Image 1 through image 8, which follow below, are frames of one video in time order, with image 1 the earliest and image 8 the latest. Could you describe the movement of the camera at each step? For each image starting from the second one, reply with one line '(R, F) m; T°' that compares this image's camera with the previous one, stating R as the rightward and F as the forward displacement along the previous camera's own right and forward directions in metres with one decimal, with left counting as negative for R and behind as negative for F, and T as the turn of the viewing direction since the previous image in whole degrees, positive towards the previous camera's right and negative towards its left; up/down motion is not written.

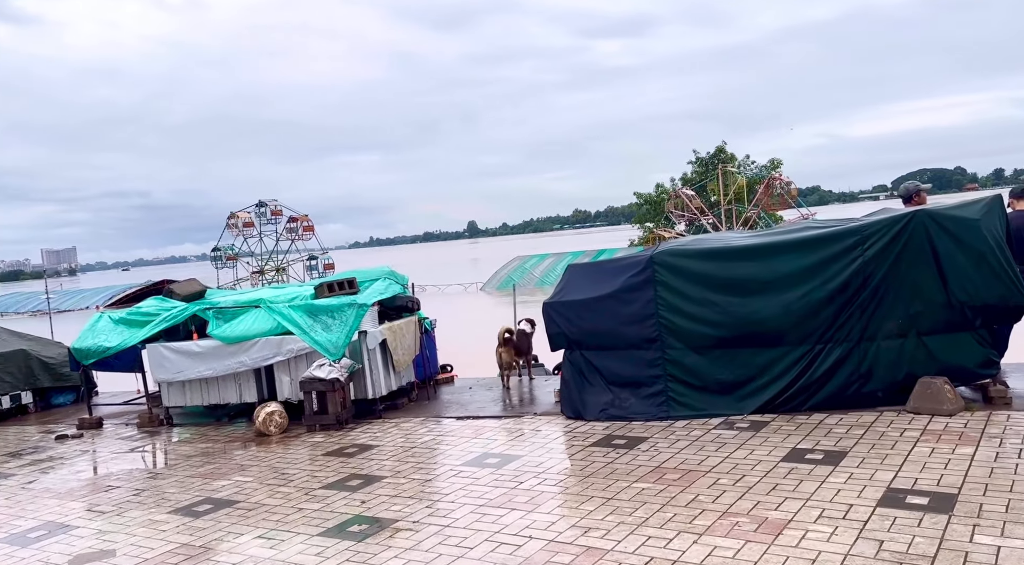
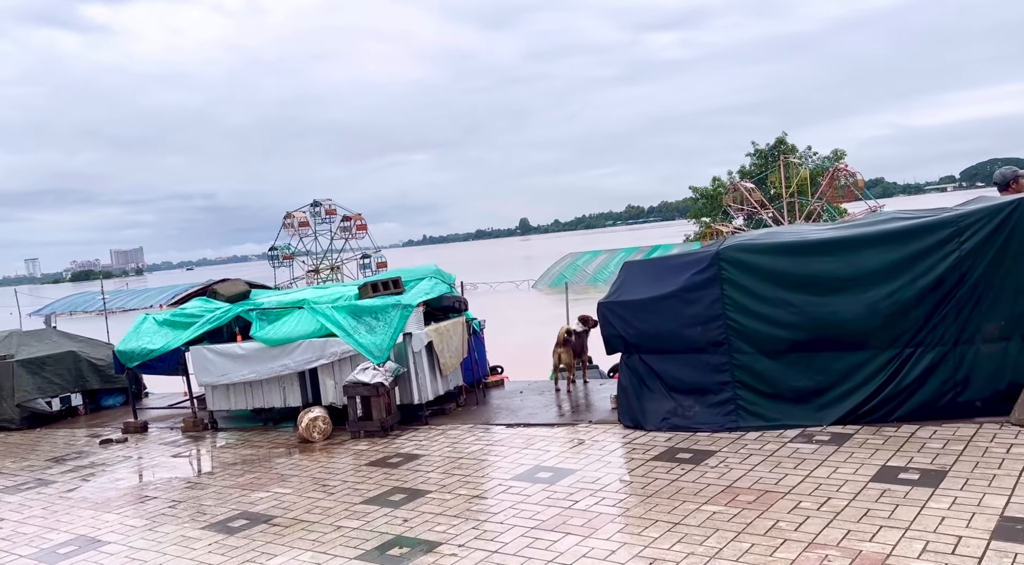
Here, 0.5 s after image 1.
(0.0, +0.6) m; -4°
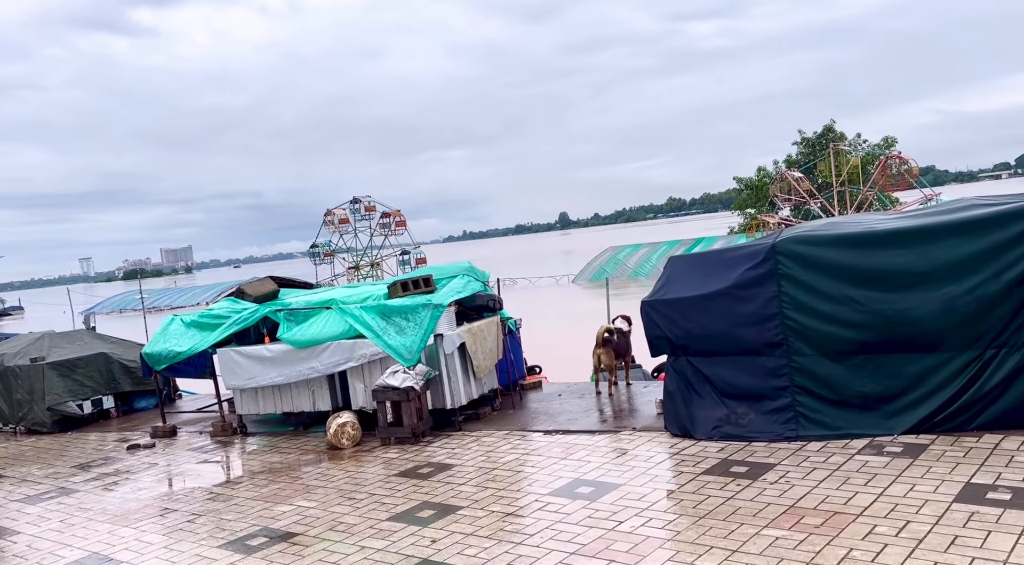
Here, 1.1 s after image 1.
(0.0, +0.6) m; -3°
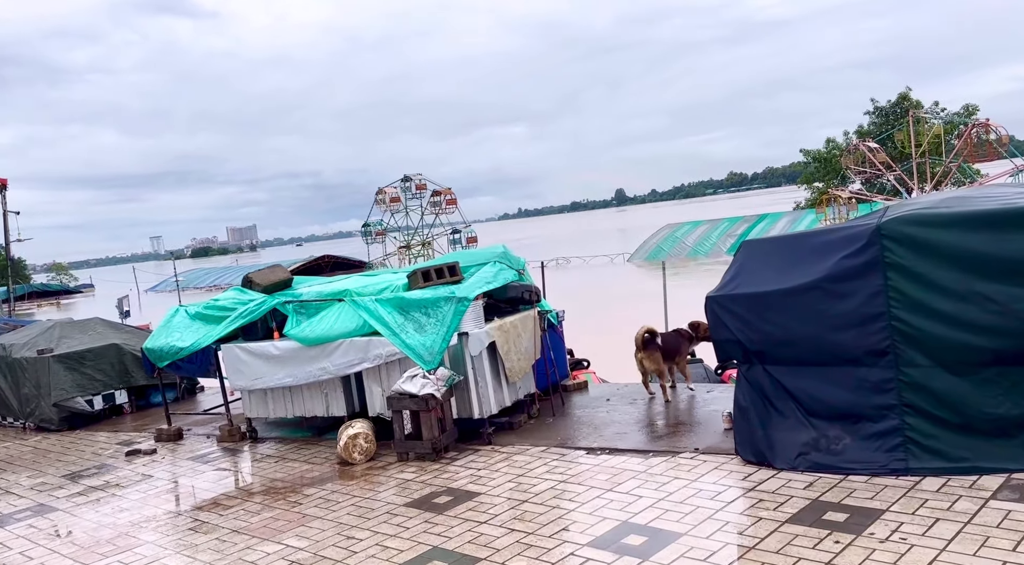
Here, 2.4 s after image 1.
(+0.2, +1.4) m; -4°
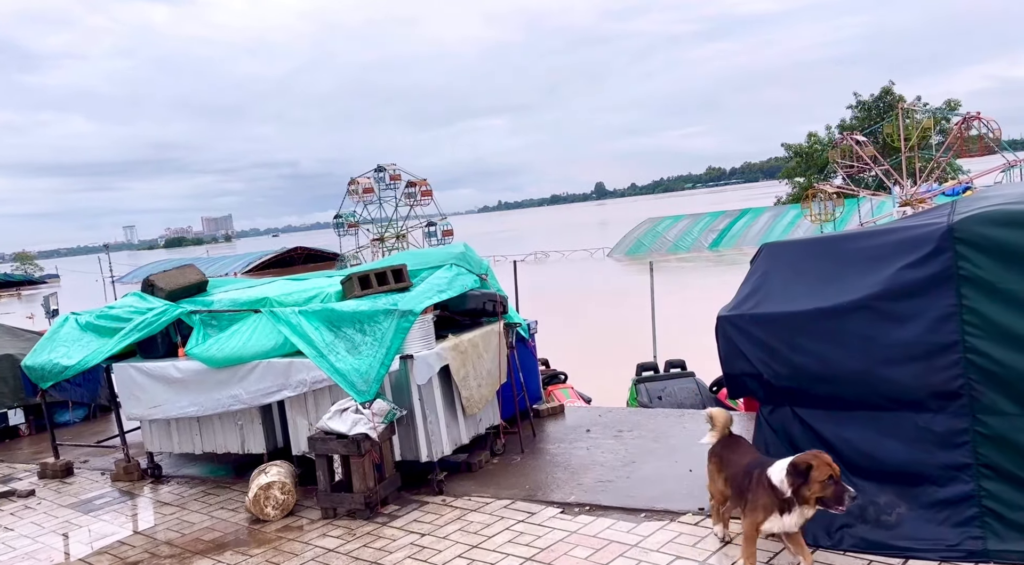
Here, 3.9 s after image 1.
(+0.2, +1.6) m; +1°
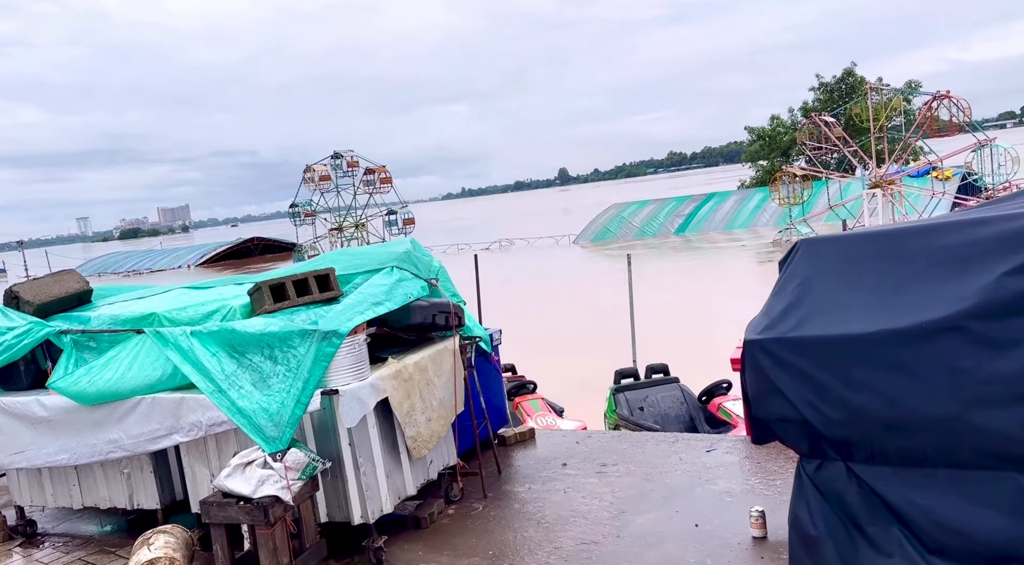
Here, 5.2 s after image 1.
(+0.1, +1.4) m; +2°
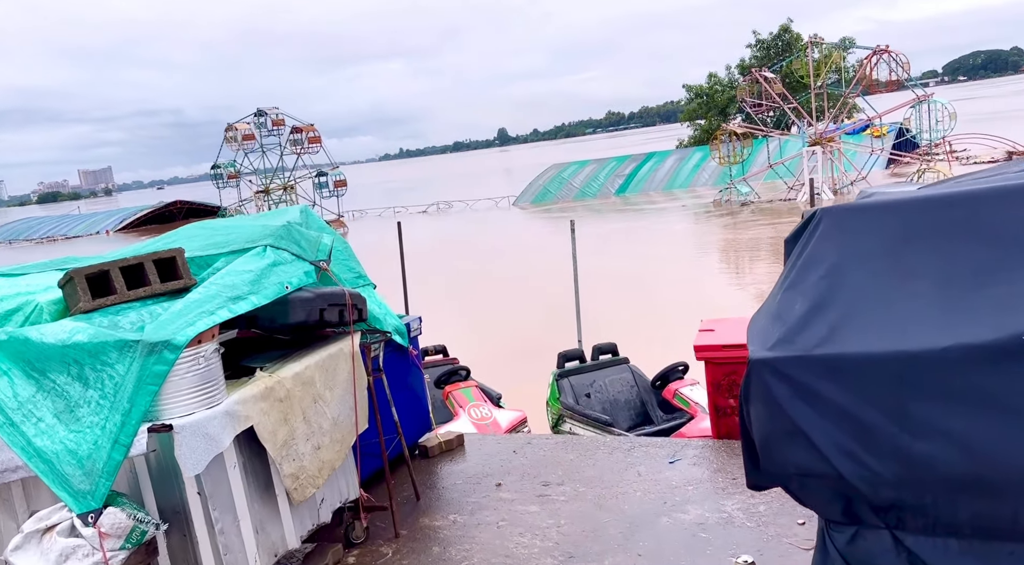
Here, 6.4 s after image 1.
(+0.1, +1.3) m; +4°
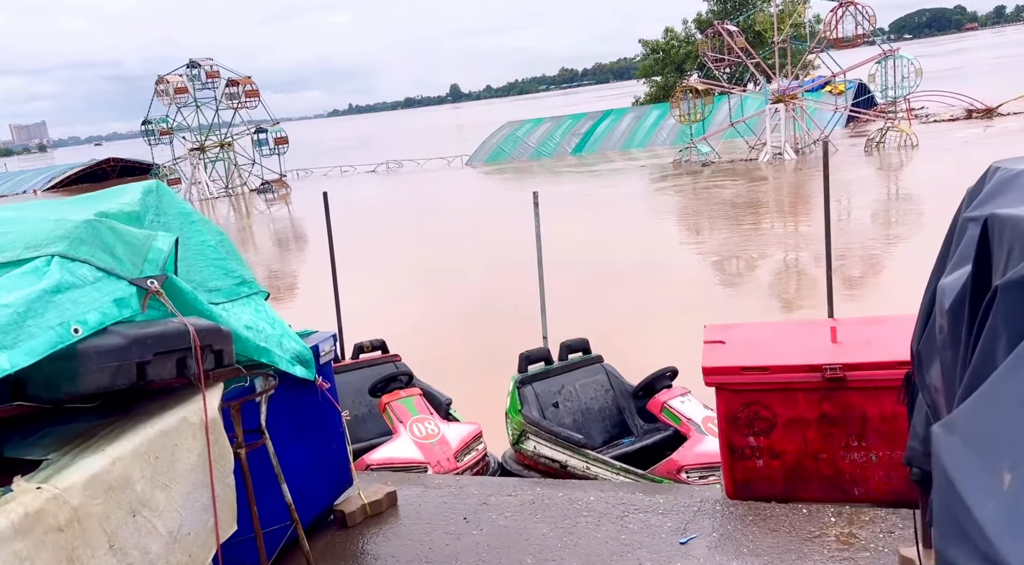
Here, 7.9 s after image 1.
(0.0, +1.6) m; +3°
